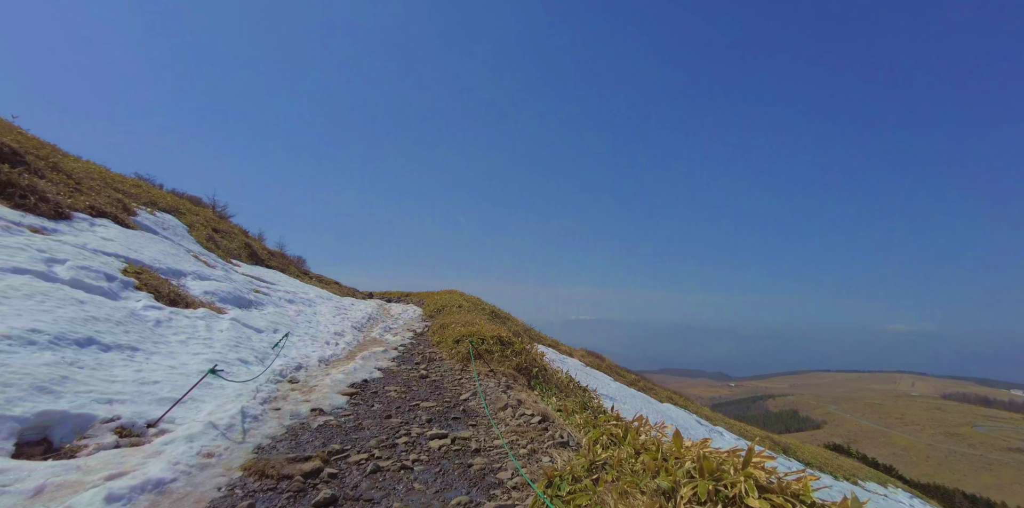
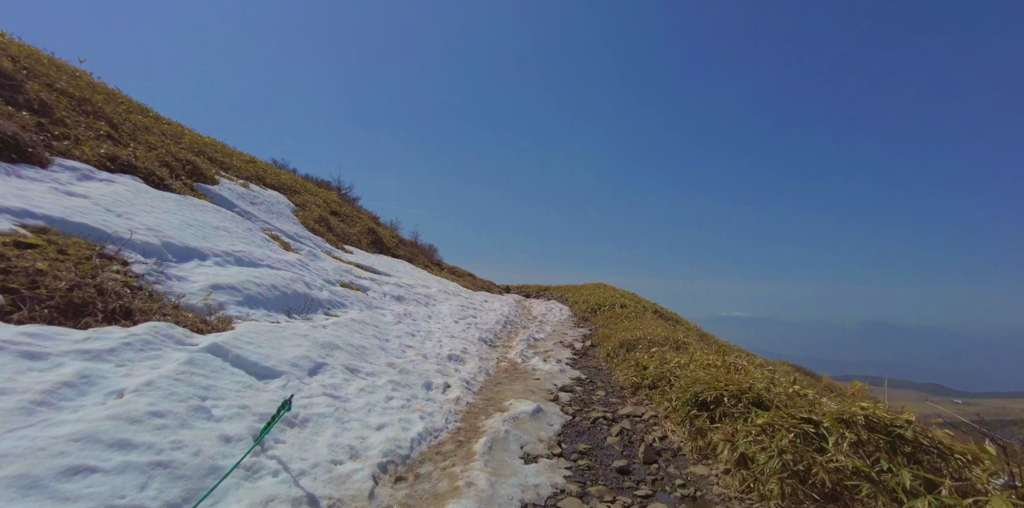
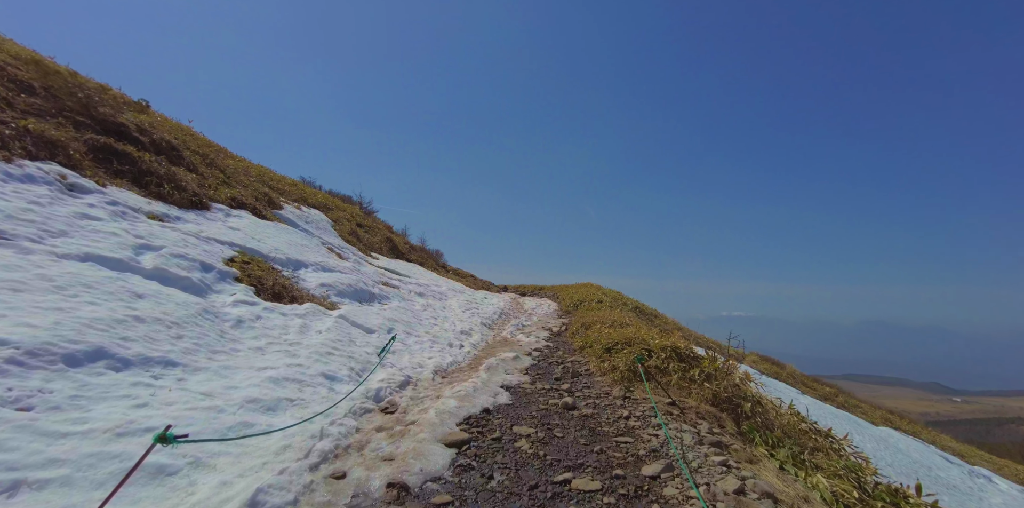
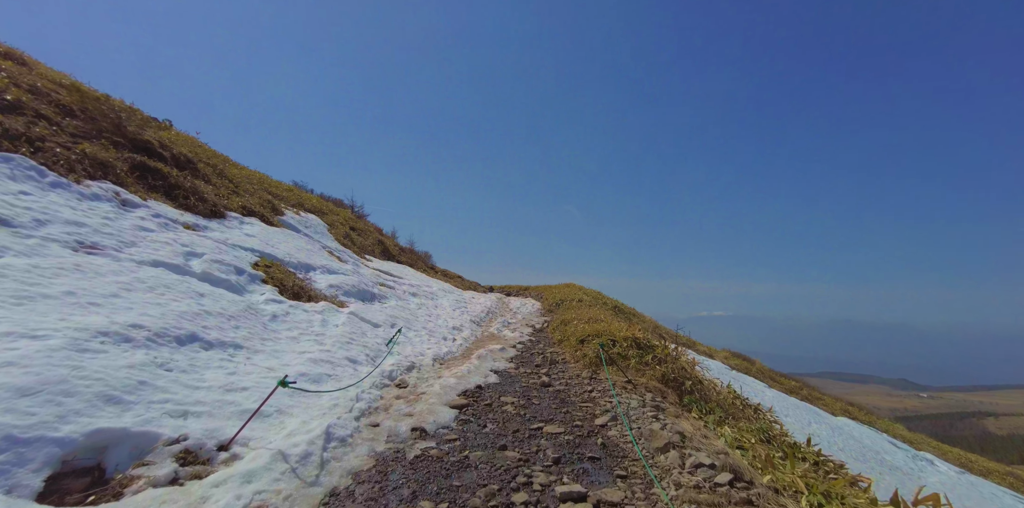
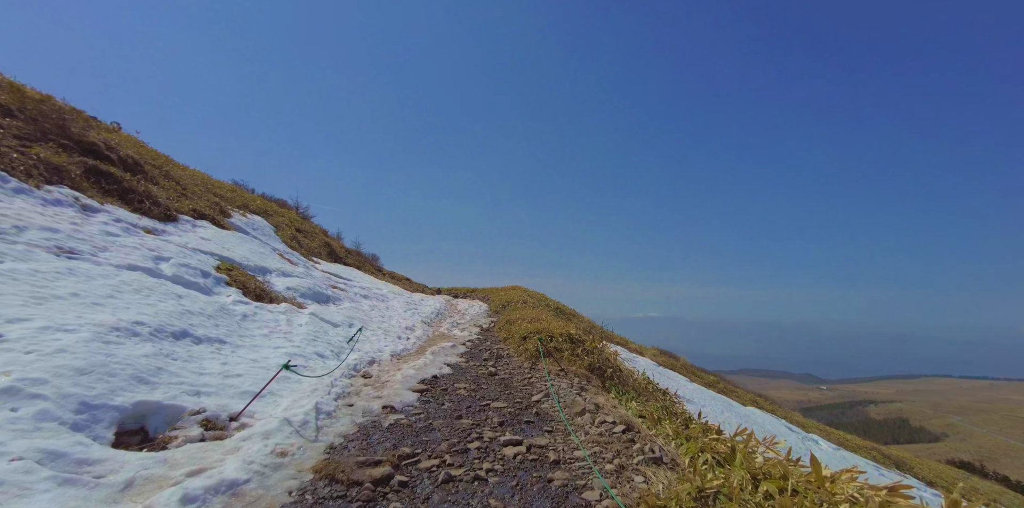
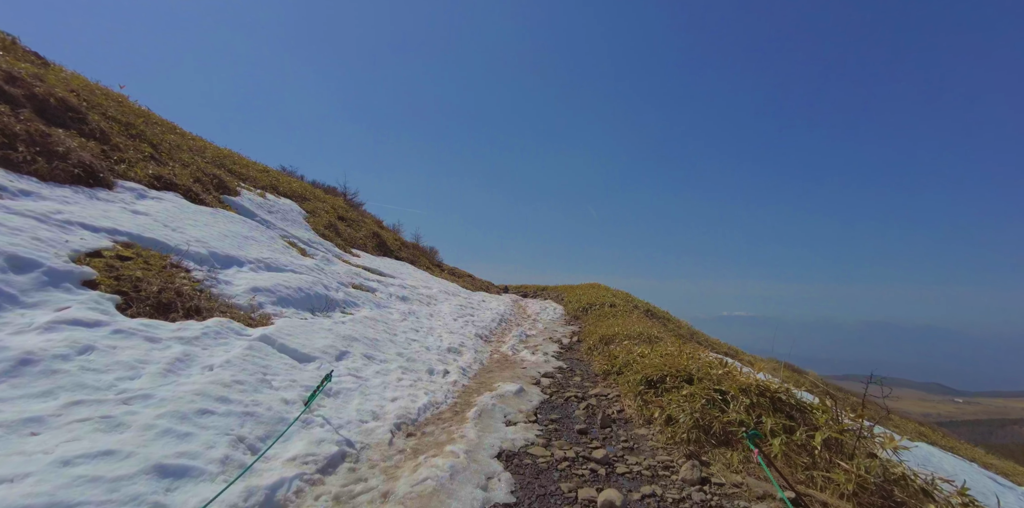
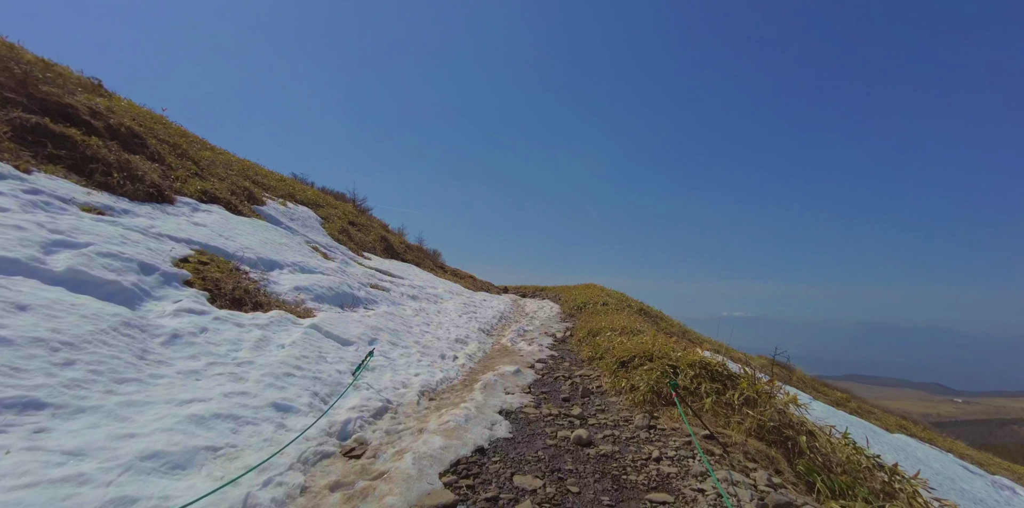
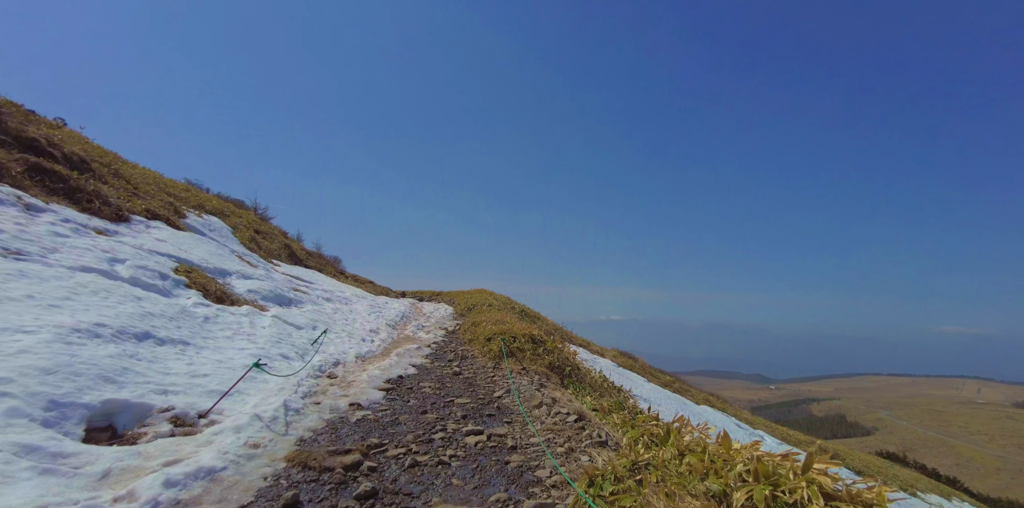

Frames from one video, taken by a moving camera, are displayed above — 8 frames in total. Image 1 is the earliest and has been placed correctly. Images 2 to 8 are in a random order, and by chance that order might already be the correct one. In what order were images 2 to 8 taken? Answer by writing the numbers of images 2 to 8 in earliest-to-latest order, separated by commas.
8, 5, 4, 3, 7, 6, 2
